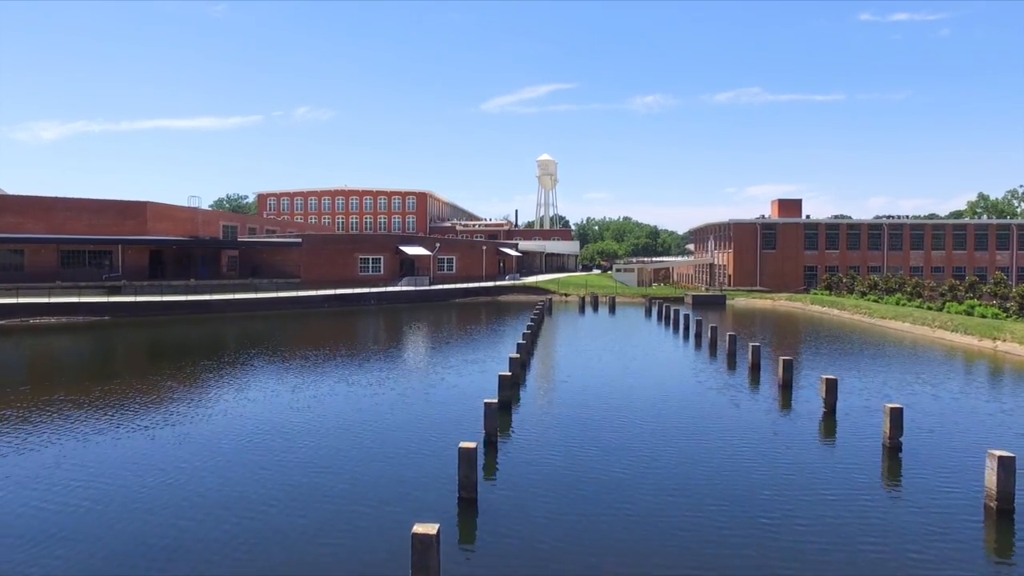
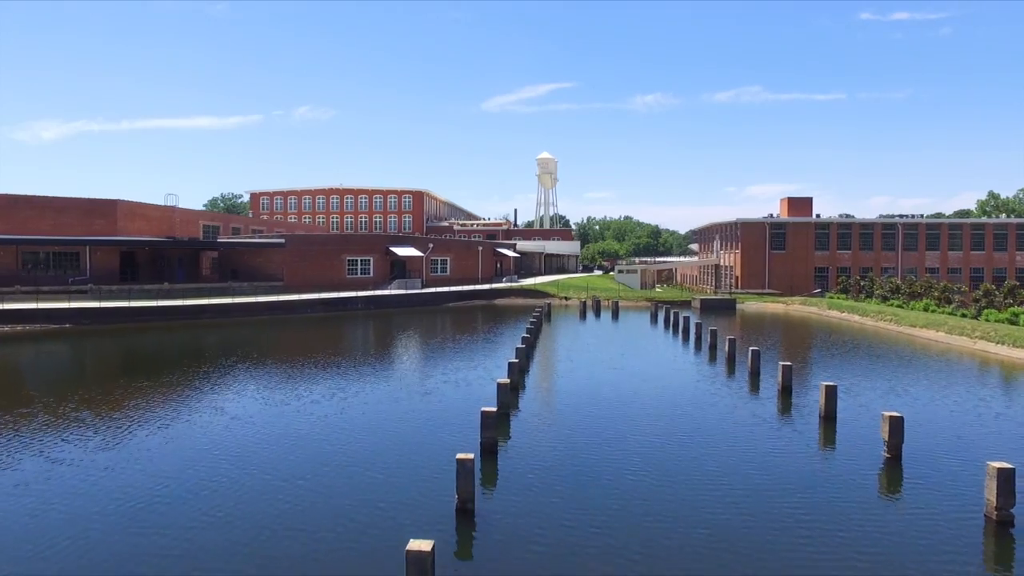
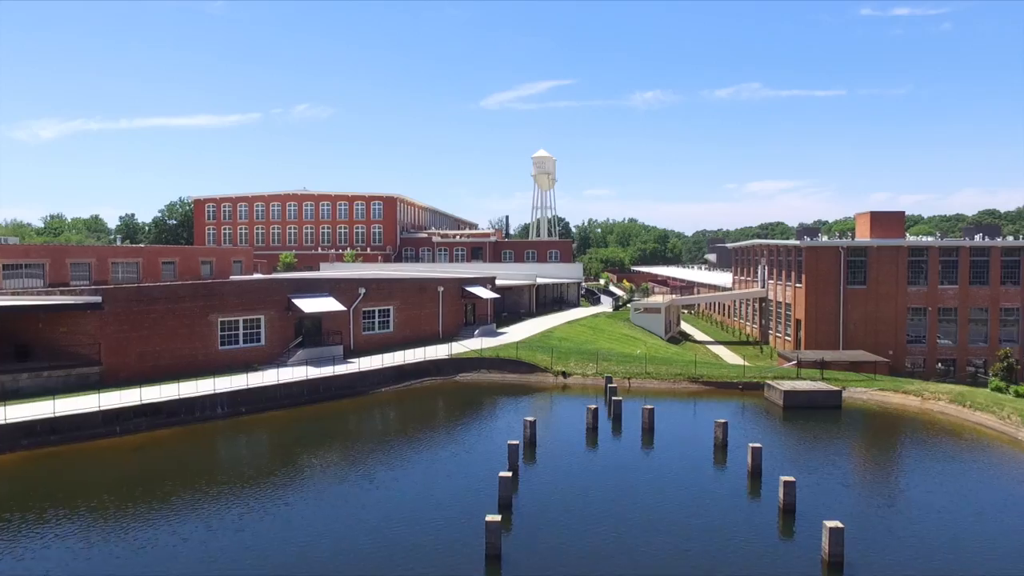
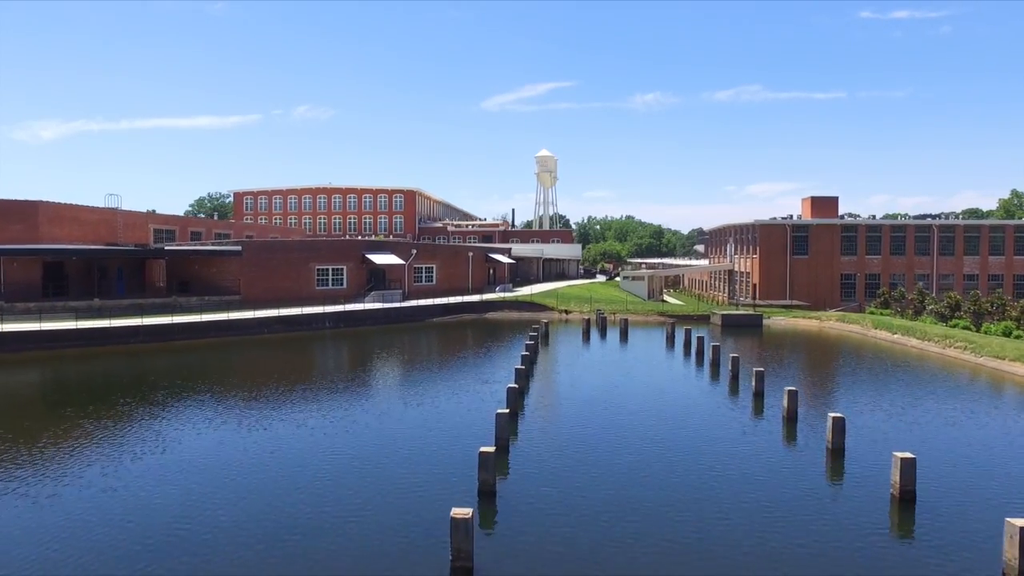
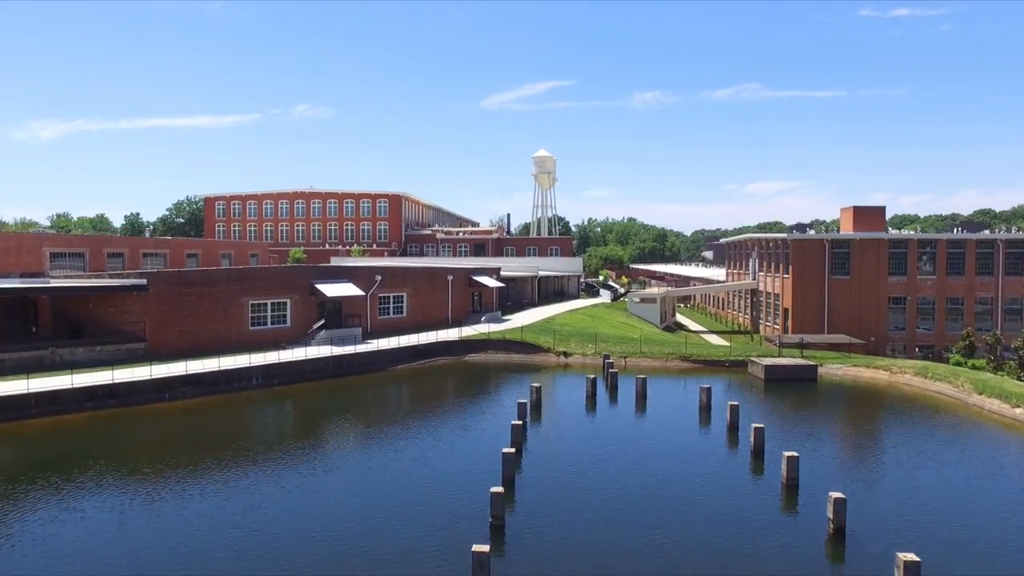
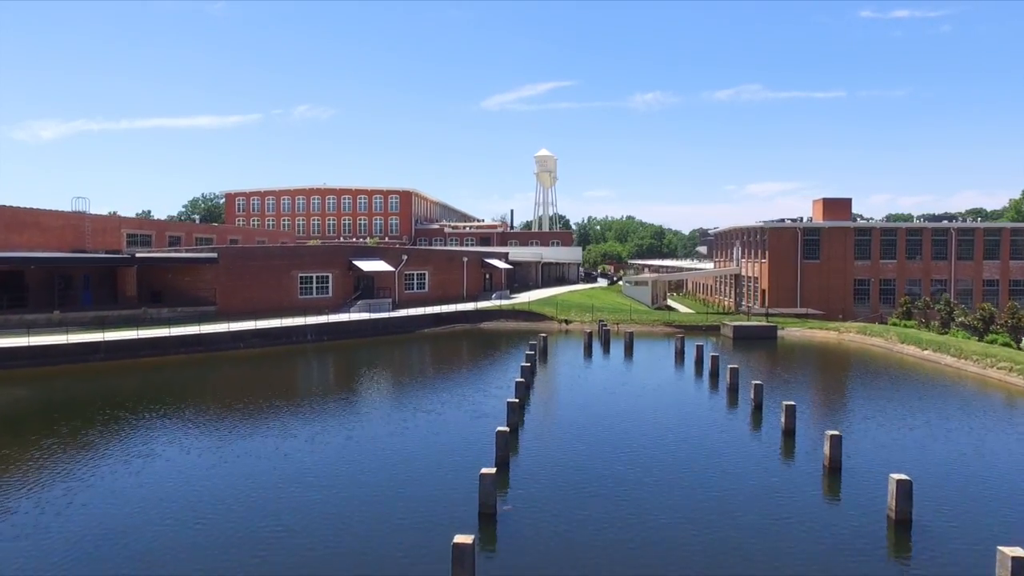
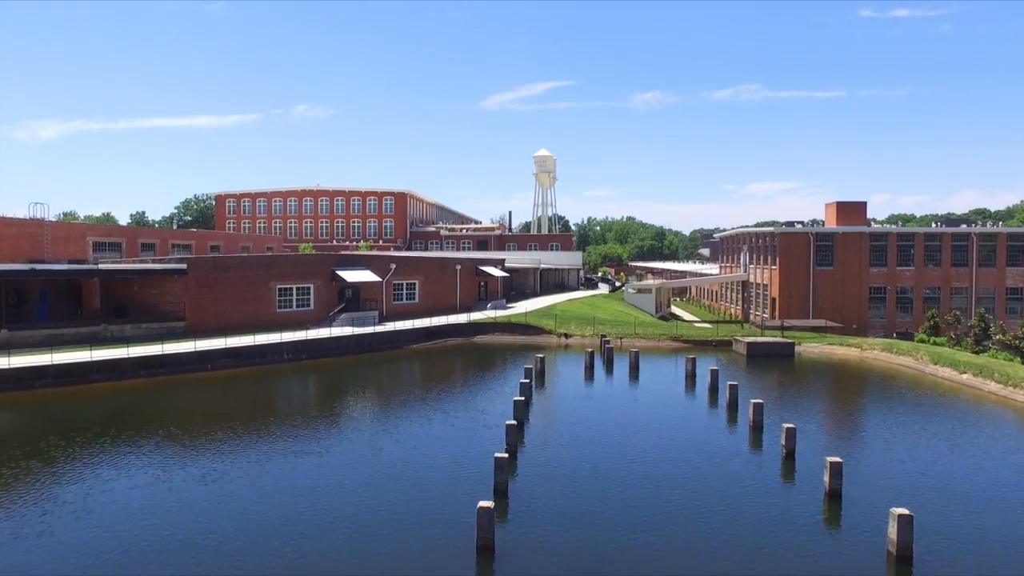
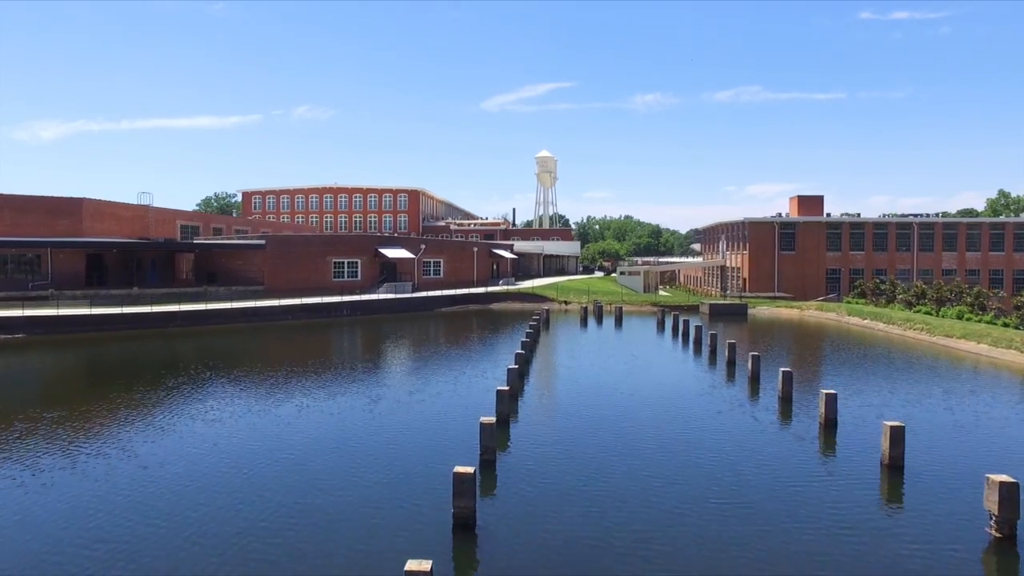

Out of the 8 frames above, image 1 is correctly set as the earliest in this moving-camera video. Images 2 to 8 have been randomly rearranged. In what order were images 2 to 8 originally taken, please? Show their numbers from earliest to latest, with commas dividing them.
2, 8, 4, 6, 7, 5, 3
